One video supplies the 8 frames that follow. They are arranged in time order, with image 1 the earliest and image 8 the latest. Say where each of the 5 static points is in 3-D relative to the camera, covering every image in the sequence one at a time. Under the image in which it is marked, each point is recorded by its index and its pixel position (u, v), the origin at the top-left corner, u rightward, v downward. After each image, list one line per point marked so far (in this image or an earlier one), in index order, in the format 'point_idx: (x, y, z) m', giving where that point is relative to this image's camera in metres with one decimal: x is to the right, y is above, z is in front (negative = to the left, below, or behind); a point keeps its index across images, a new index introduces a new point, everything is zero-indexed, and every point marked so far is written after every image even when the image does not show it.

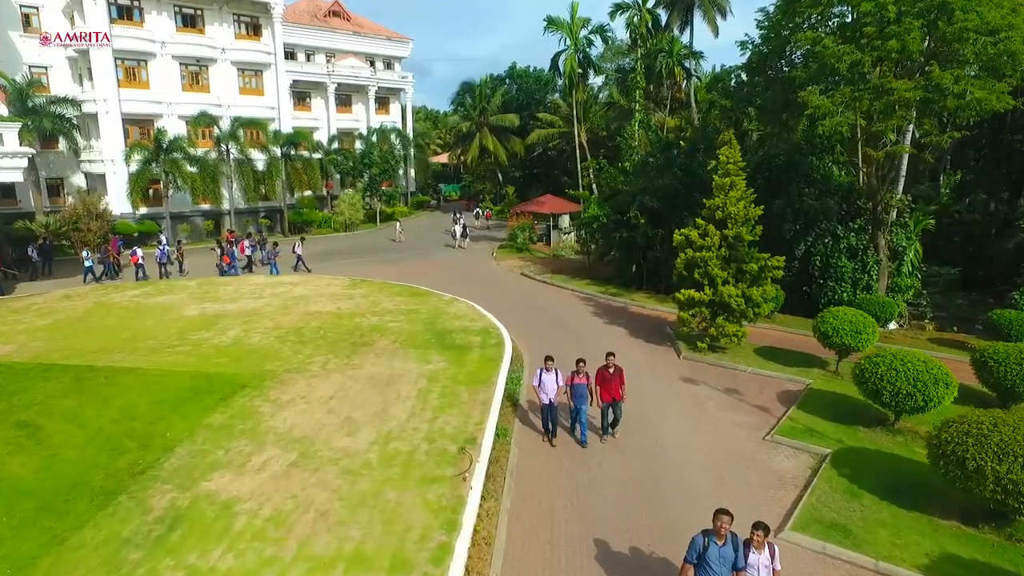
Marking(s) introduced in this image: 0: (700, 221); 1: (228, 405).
0: (+4.9, +1.7, +15.9) m
1: (-5.6, -2.3, +12.2) m
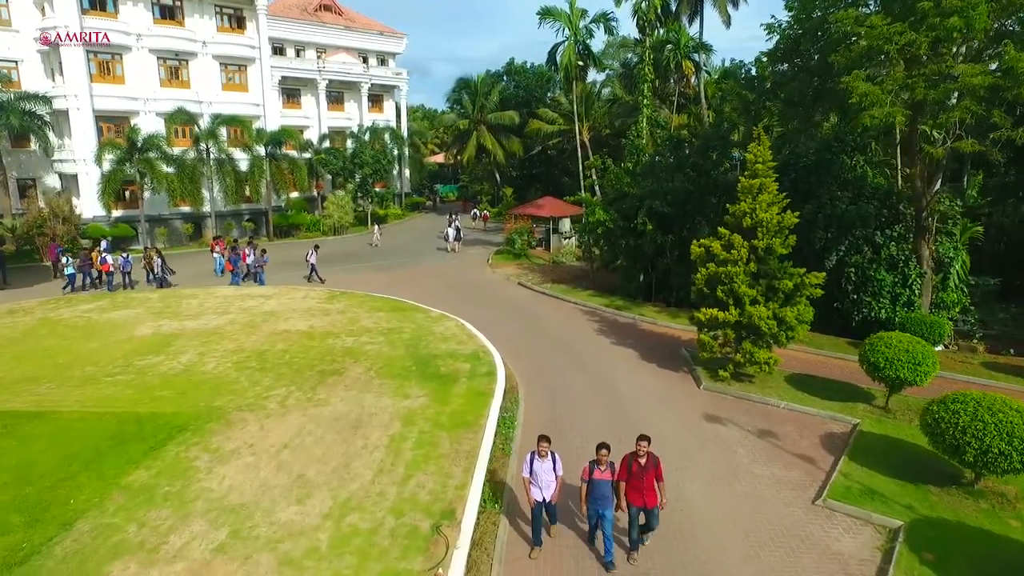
0: (+4.7, +1.3, +13.7) m
1: (-5.8, -2.8, +10.1) m
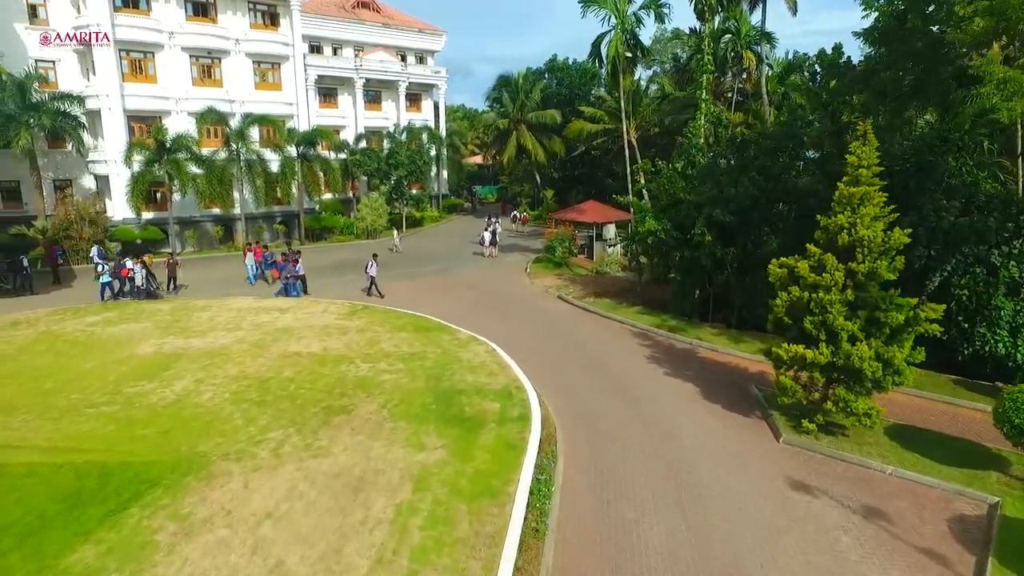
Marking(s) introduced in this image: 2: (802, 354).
0: (+5.5, +0.7, +11.2) m
1: (-5.3, -3.2, +8.2) m
2: (+5.1, -1.2, +10.9) m
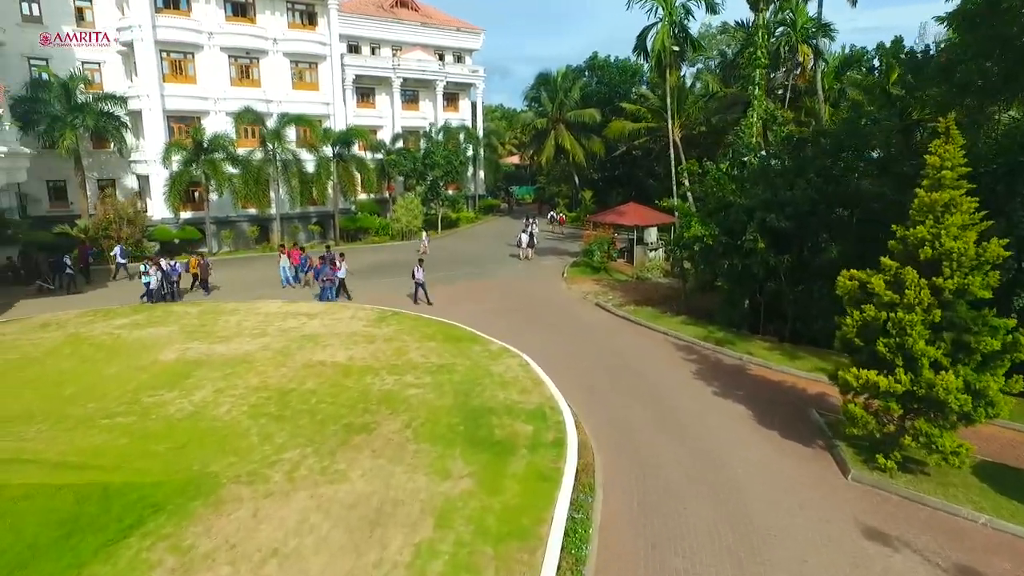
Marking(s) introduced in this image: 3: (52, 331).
0: (+6.0, +0.4, +9.9) m
1: (-4.9, -3.3, +7.6) m
2: (+5.7, -1.5, +9.6) m
3: (-12.8, -1.2, +17.2) m
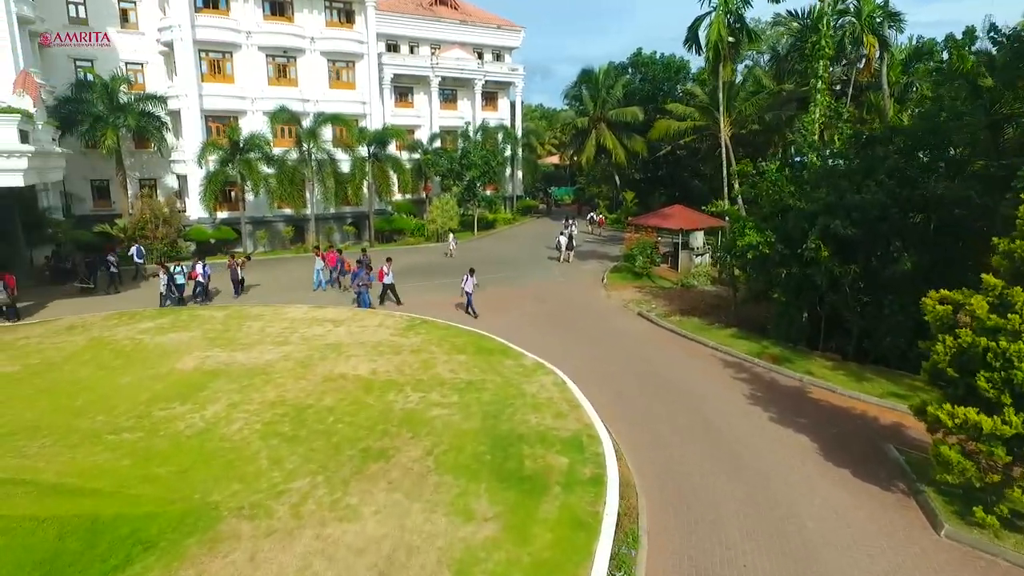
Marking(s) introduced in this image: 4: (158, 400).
0: (+6.5, +0.1, +8.3) m
1: (-4.6, -3.5, +6.7) m
2: (+6.1, -1.8, +8.1) m
3: (-11.9, -1.3, +16.8) m
4: (-7.1, -2.3, +12.4) m
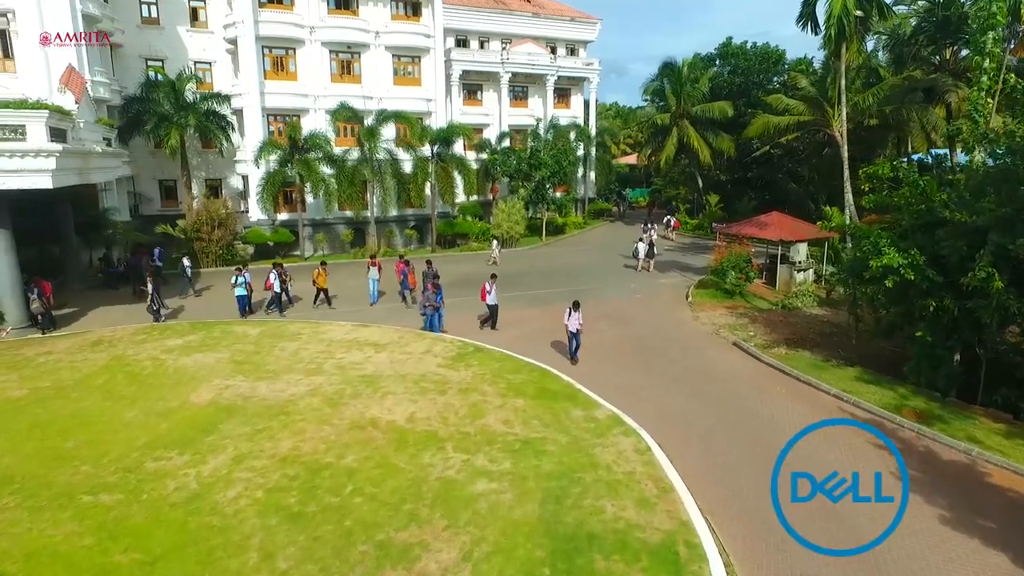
0: (+7.2, -0.6, +4.8) m
1: (-4.2, -3.9, +4.4) m
2: (+6.7, -2.5, +4.7) m
3: (-10.2, -1.6, +15.3) m
4: (-6.0, -2.7, +10.4) m
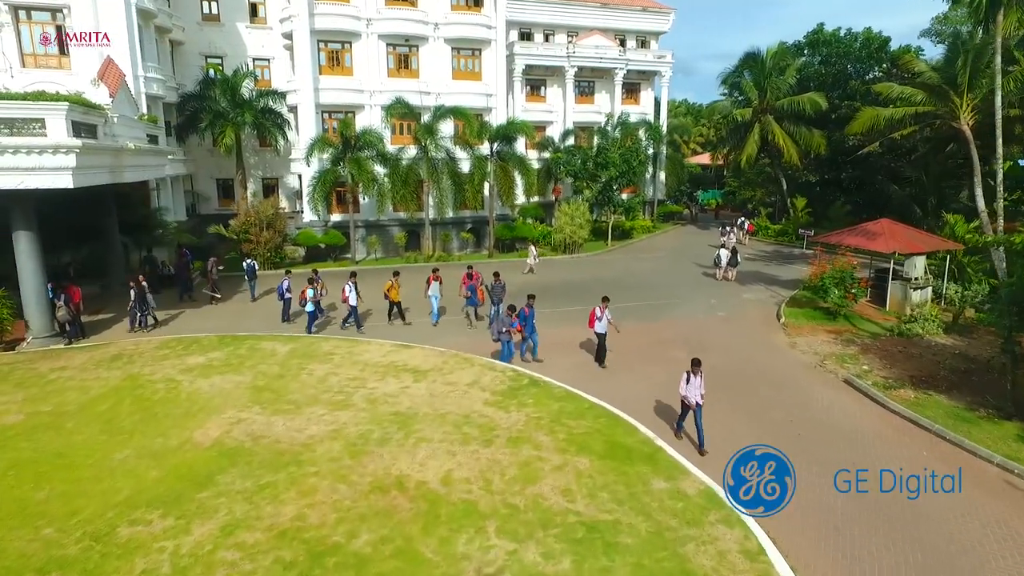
0: (+7.4, -1.2, +1.7) m
1: (-4.0, -4.3, +2.4) m
2: (+6.9, -3.0, +1.6) m
3: (-8.9, -1.8, +13.8) m
4: (-5.2, -3.0, +8.6) m
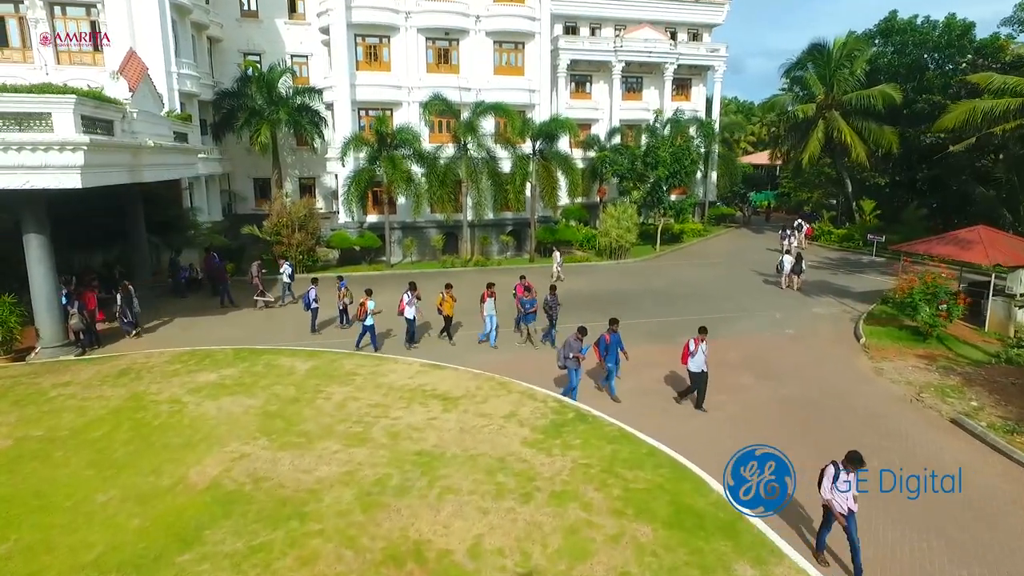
0: (+7.5, -1.6, -0.5) m
1: (-3.9, -4.5, +1.0) m
2: (+6.9, -3.4, -0.6) m
3: (-8.0, -2.0, +12.6) m
4: (-4.7, -3.2, +7.2) m
